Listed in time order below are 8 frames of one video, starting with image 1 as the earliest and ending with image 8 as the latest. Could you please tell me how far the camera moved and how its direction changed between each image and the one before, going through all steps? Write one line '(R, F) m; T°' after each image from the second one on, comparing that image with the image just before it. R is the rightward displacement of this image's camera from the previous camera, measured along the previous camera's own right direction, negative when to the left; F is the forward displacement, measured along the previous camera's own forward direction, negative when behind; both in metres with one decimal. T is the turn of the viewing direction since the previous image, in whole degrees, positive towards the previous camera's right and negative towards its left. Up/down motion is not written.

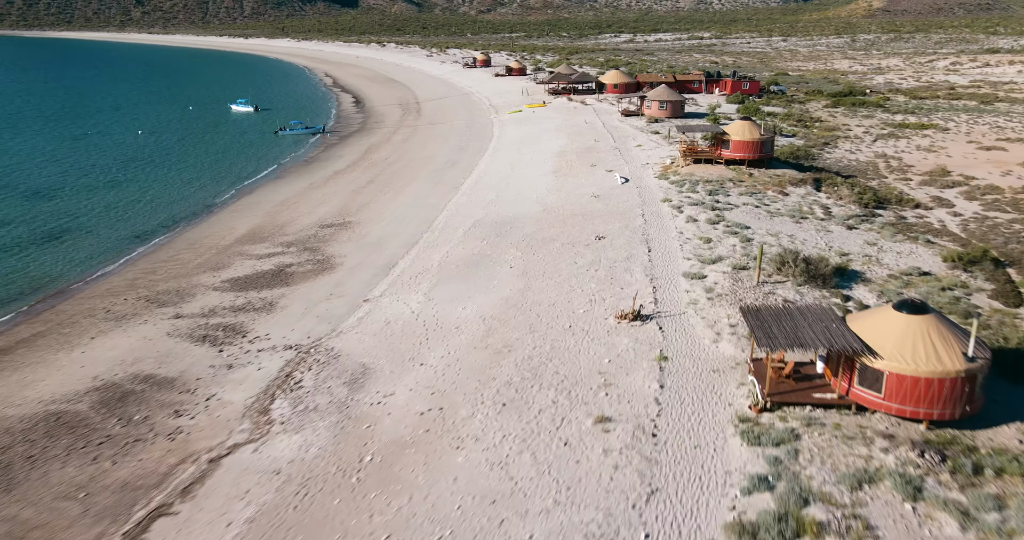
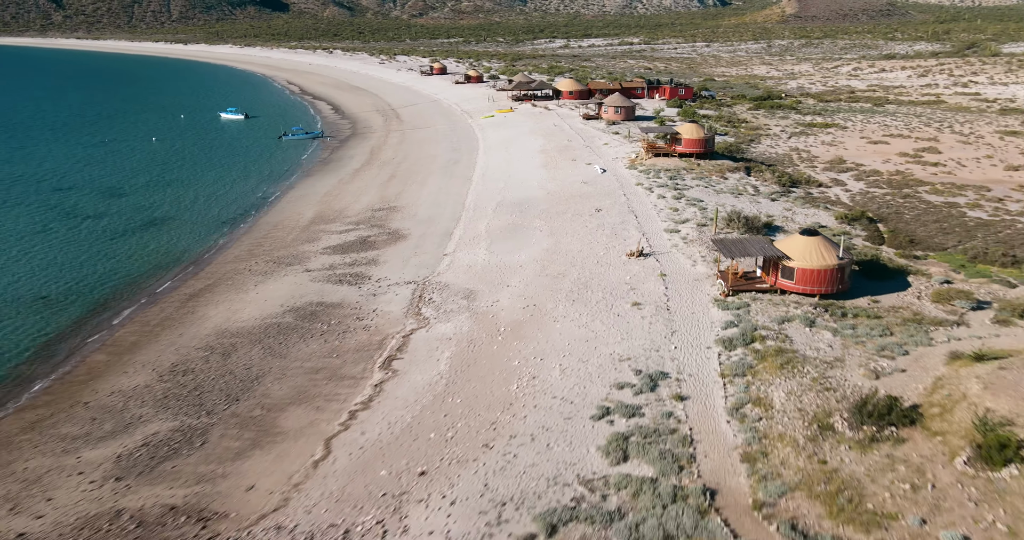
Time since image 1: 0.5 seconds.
(-3.5, -7.4) m; +5°
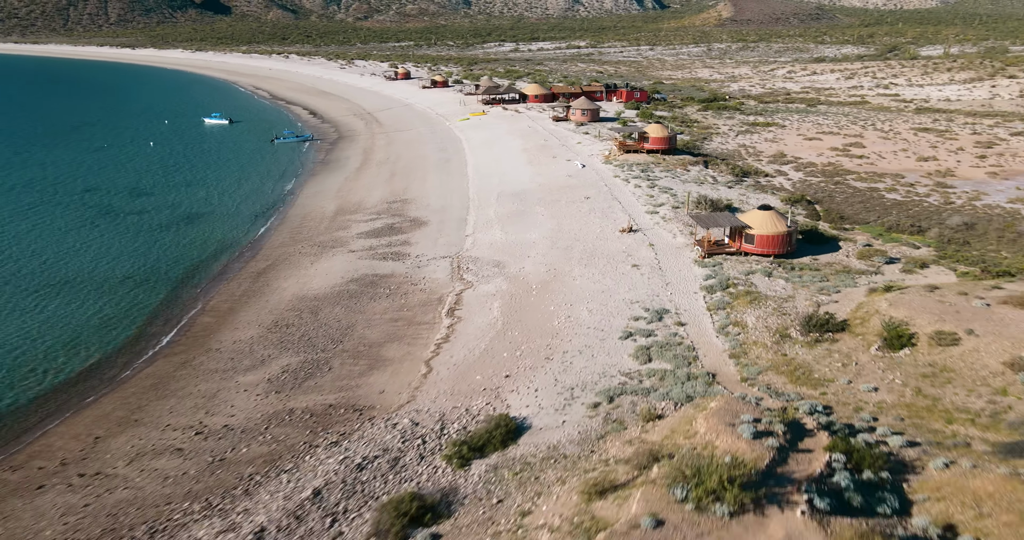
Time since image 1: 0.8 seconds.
(-2.6, -5.0) m; +4°
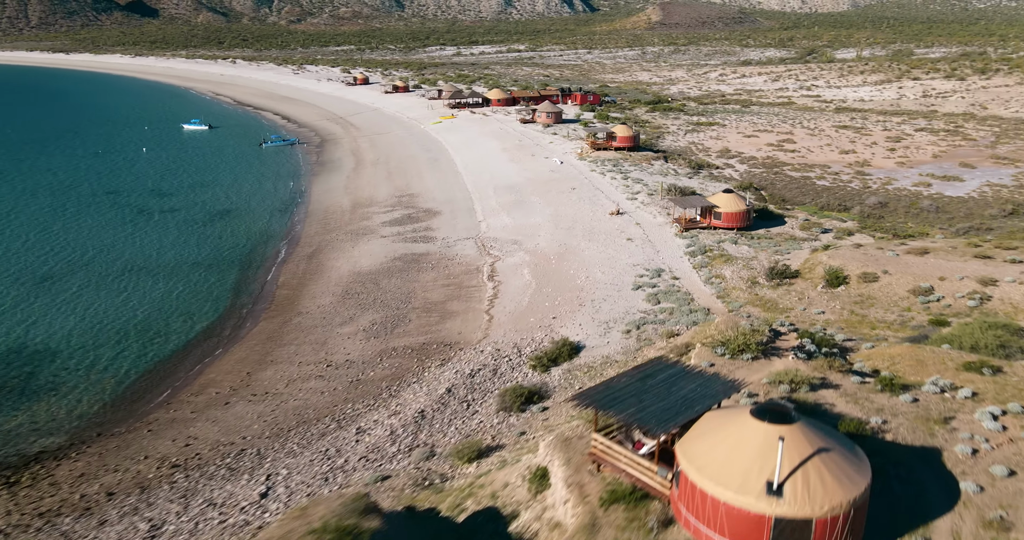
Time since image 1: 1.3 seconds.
(-3.4, -5.4) m; +5°
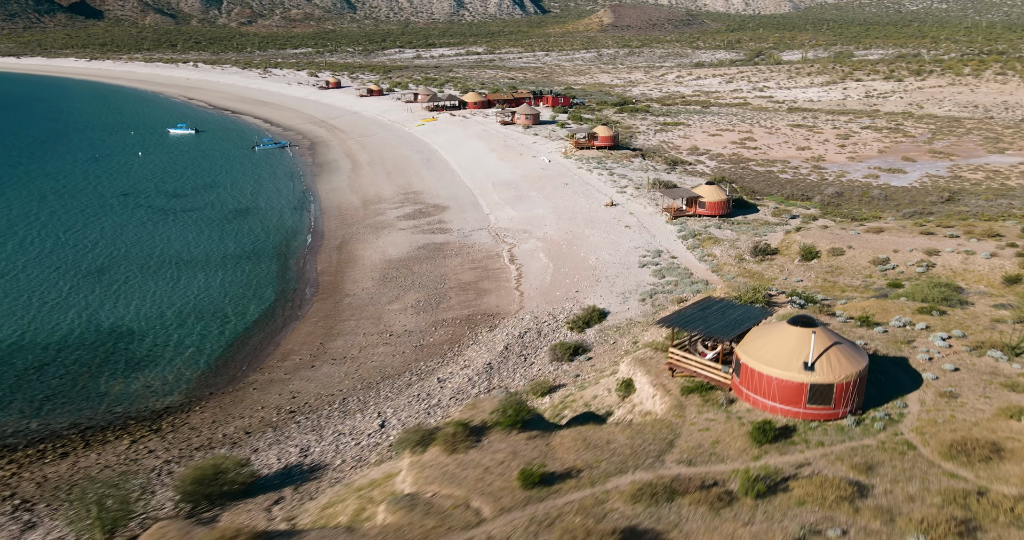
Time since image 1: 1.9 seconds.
(-2.7, -3.8) m; +4°
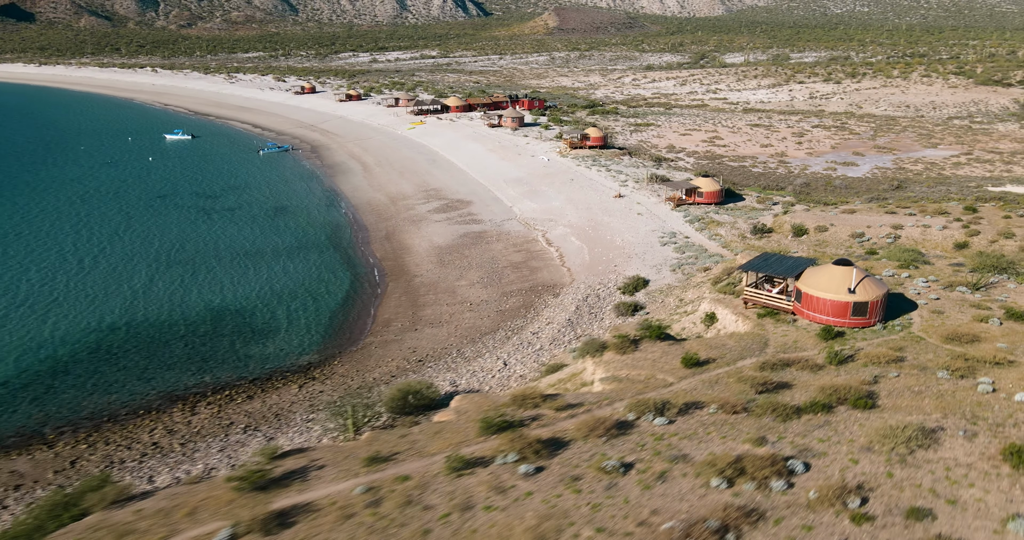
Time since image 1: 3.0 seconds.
(-4.7, -5.1) m; +4°
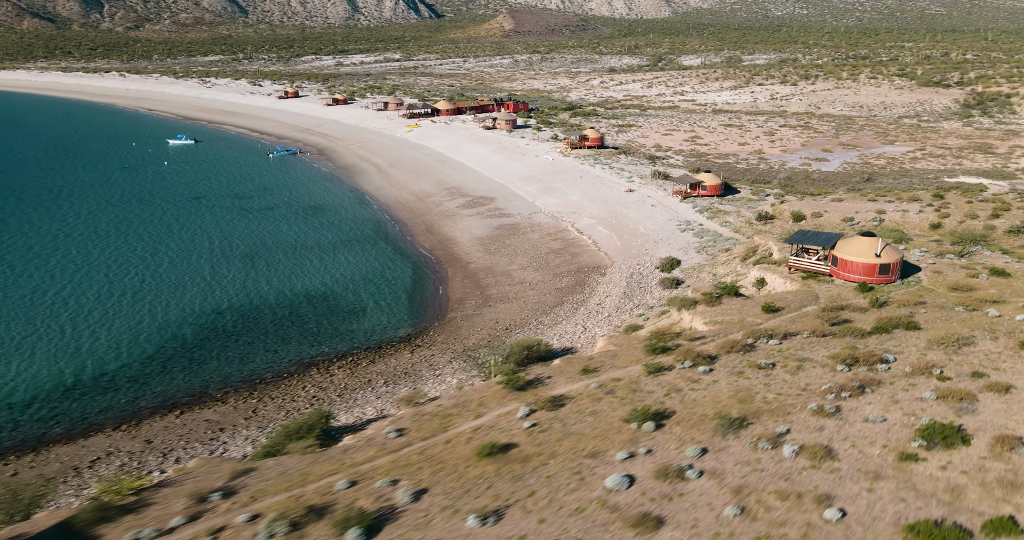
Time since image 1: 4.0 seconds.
(-4.7, -4.4) m; +4°
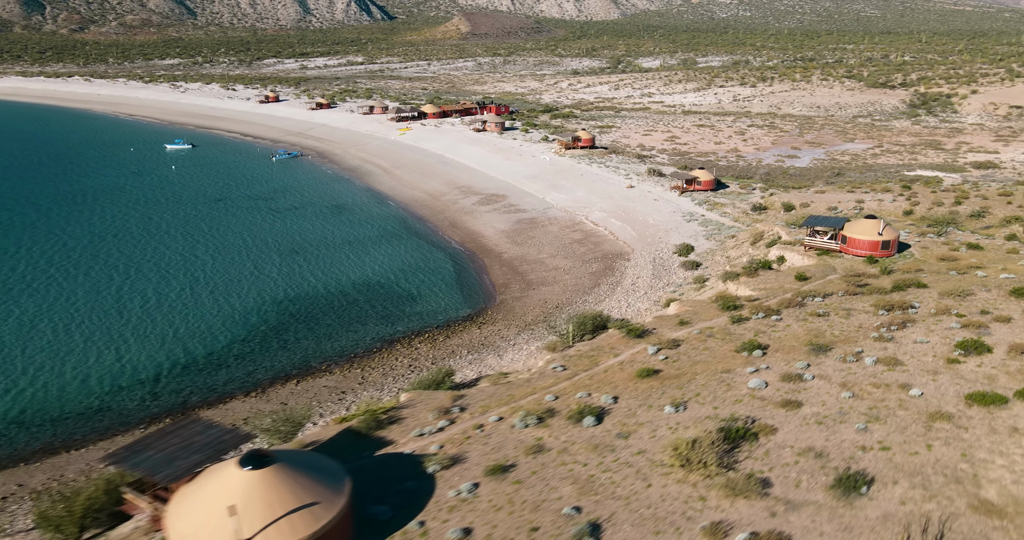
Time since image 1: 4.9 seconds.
(-4.3, -4.0) m; +4°
